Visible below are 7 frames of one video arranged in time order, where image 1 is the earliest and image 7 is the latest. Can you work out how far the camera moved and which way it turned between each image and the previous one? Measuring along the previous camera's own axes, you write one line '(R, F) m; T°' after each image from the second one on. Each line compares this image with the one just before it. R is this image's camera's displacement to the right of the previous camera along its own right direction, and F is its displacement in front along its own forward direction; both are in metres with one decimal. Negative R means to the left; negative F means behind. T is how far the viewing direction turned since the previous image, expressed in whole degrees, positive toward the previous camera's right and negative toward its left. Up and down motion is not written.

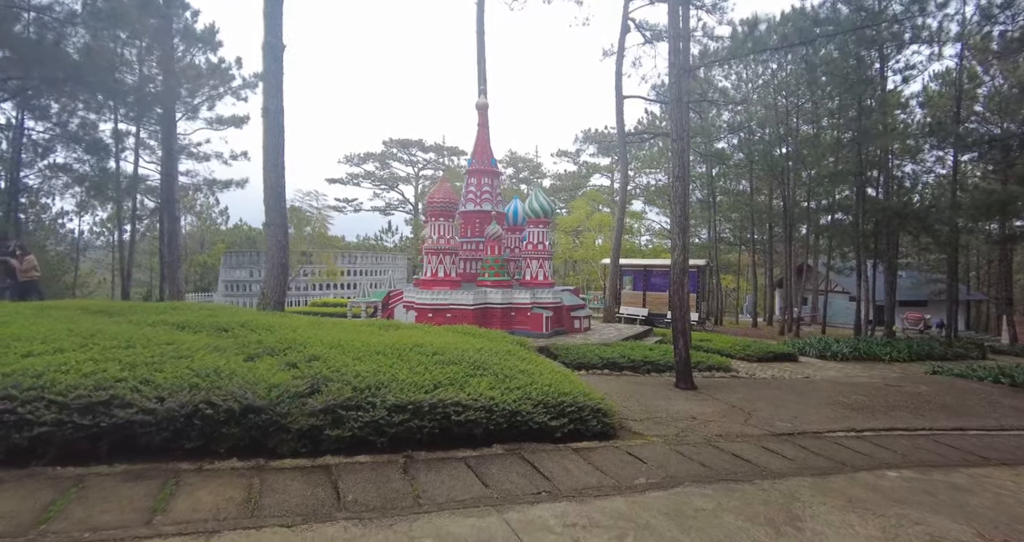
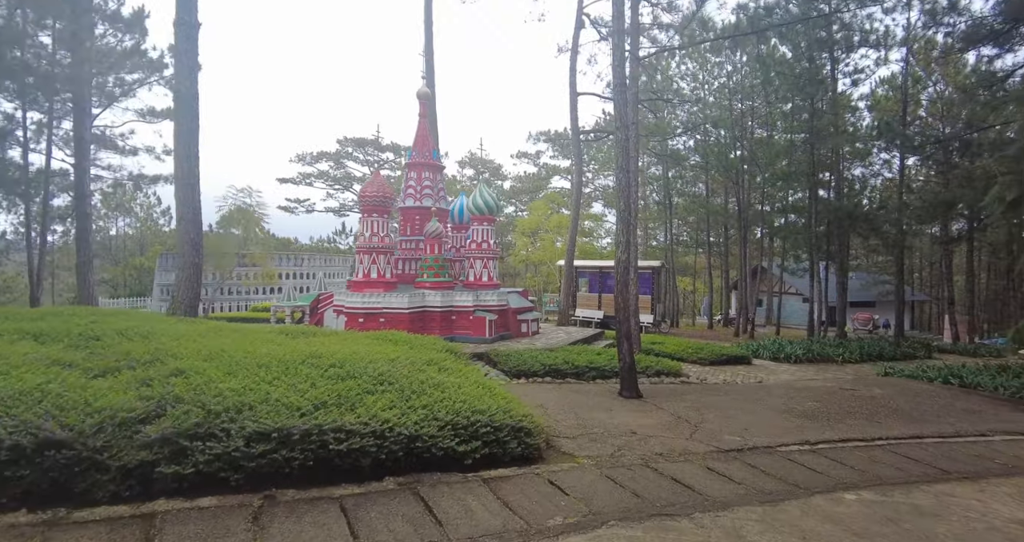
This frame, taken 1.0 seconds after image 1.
(+0.6, +0.8) m; +4°
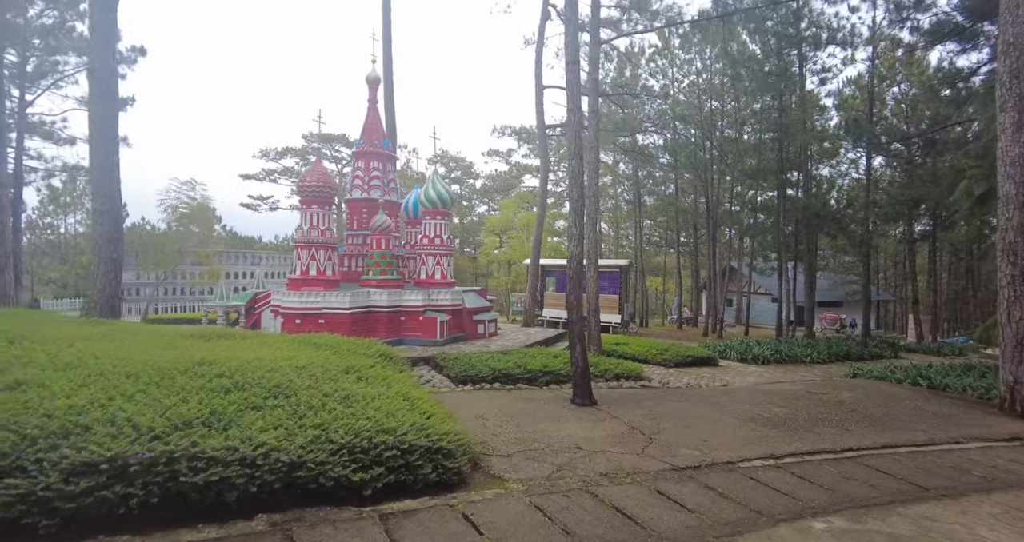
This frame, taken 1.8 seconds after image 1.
(+0.5, +0.7) m; +3°
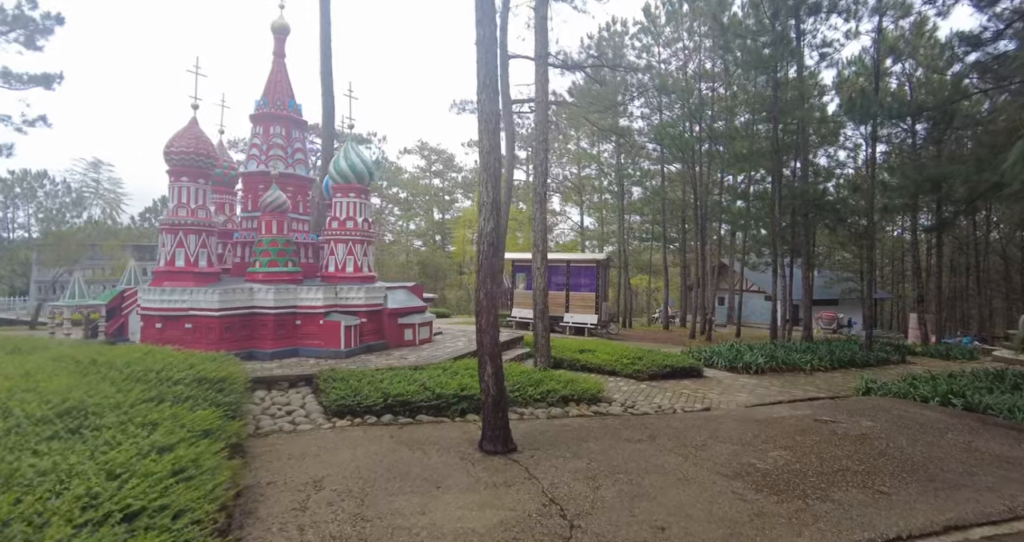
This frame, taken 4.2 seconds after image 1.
(+1.1, +2.0) m; +1°
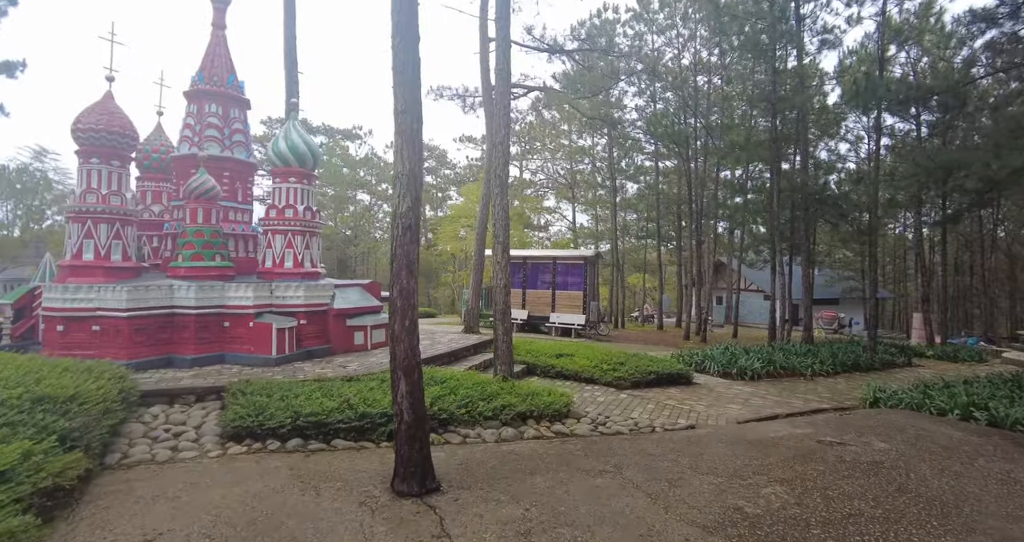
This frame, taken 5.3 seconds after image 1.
(+0.6, +0.9) m; 0°
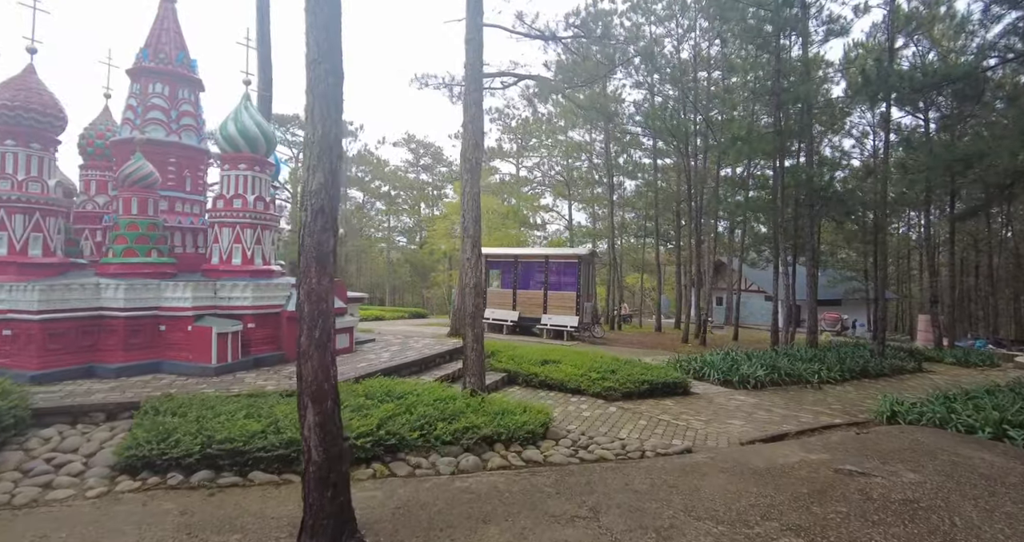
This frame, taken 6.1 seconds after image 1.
(+0.3, +0.8) m; 0°
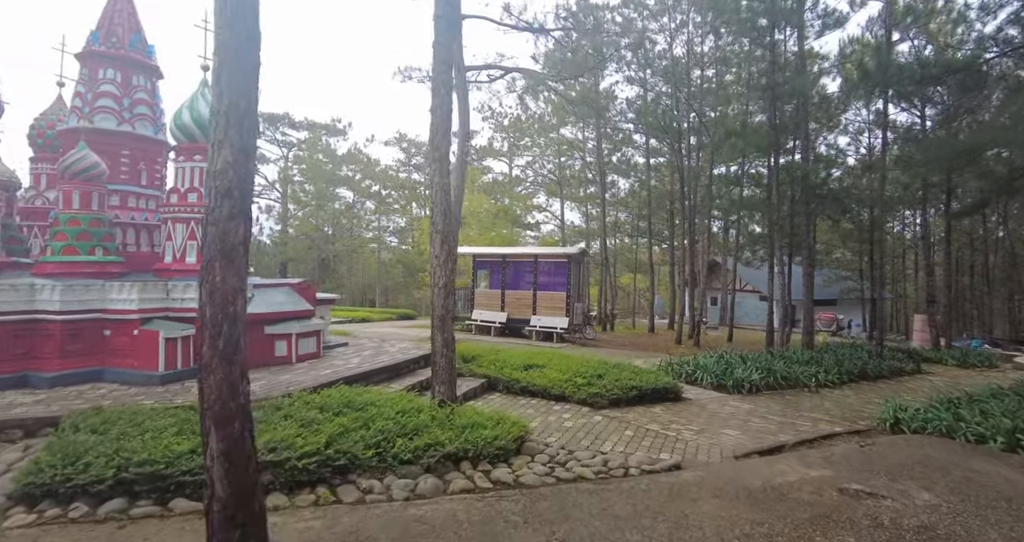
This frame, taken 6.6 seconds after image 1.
(+0.2, +0.4) m; +1°
